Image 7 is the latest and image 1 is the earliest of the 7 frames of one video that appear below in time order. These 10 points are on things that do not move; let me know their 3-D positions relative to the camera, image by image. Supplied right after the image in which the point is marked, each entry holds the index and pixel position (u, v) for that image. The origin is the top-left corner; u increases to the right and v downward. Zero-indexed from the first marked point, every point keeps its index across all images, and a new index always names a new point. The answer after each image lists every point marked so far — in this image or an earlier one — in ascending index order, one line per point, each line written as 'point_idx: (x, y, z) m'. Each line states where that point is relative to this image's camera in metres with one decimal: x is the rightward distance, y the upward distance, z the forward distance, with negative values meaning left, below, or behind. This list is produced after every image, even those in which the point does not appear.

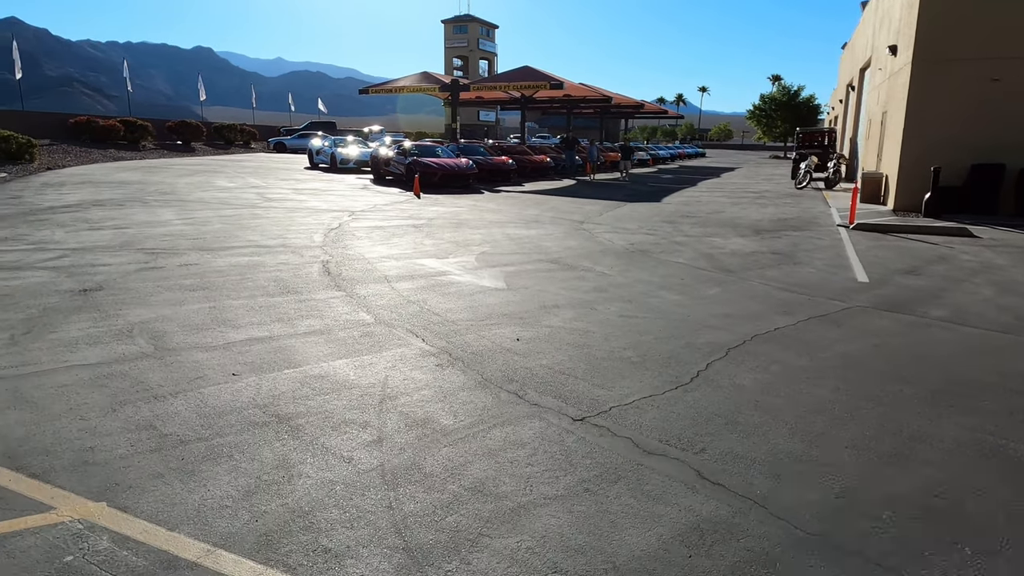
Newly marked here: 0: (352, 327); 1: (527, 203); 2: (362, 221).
0: (-1.4, -0.3, +5.7) m
1: (+0.4, +2.2, +17.3) m
2: (-2.9, +1.3, +12.8) m
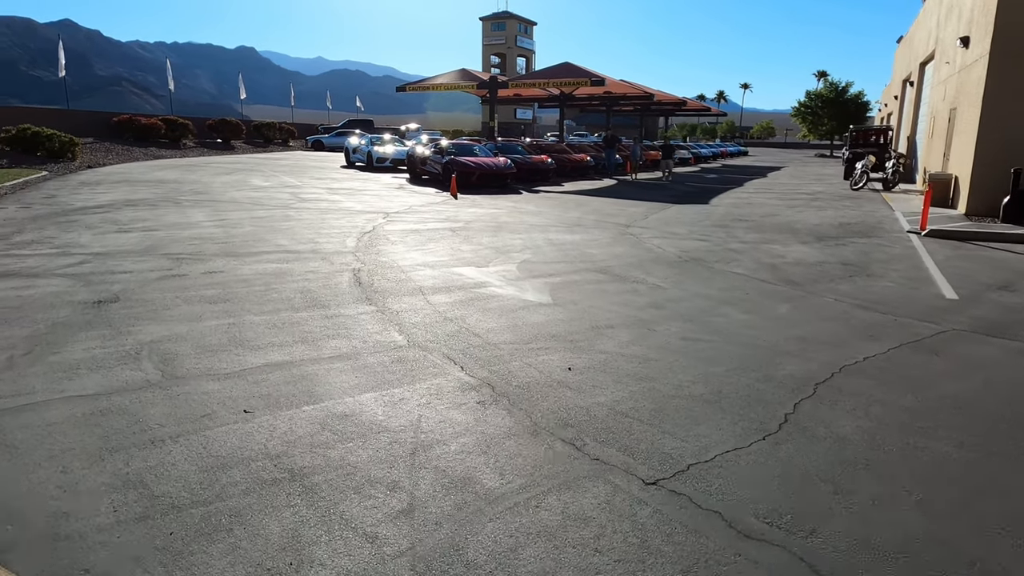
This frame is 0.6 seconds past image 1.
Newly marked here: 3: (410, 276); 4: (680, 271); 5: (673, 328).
0: (-1.0, -0.5, +5.1) m
1: (+1.4, +2.1, +16.6) m
2: (-2.1, +1.2, +12.2) m
3: (-1.2, +0.1, +7.8) m
4: (+2.3, +0.2, +8.9) m
5: (+1.5, -0.4, +6.0) m
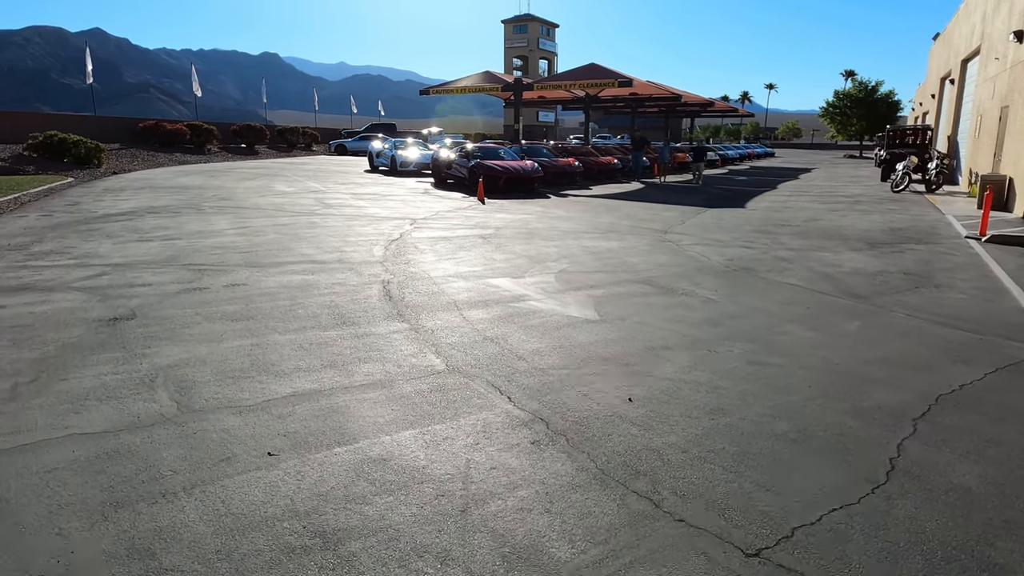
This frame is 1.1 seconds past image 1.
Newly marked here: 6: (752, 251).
0: (-0.6, -0.6, +4.6) m
1: (+2.1, +1.9, +16.0) m
2: (-1.6, +1.0, +11.8) m
3: (-0.8, 0.0, +7.3) m
4: (+2.7, +0.1, +8.3) m
5: (+1.9, -0.5, +5.5) m
6: (+3.8, +0.6, +10.5) m
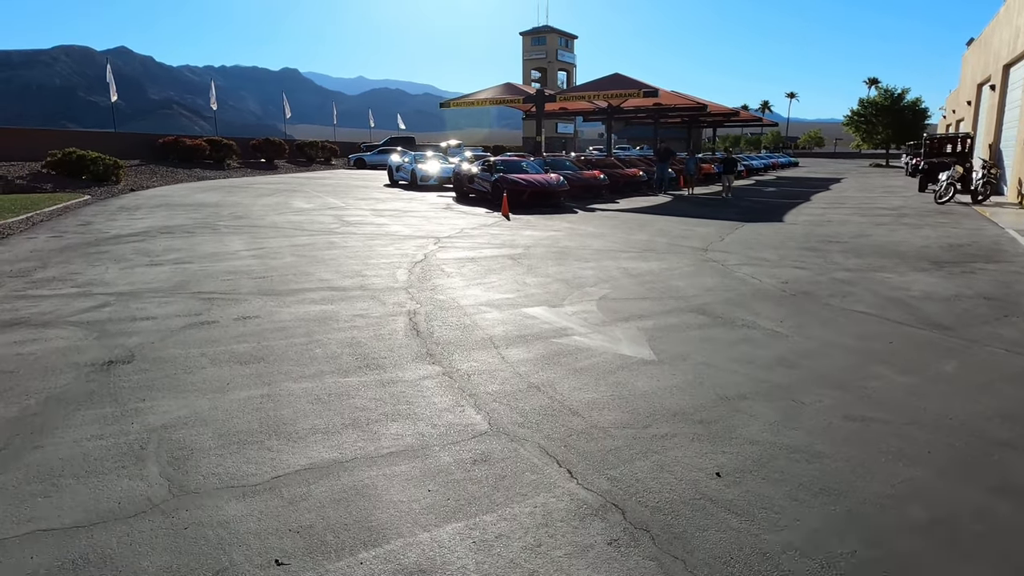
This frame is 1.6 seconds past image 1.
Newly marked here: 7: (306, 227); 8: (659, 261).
0: (-0.3, -0.9, +3.8) m
1: (+2.7, +1.4, +15.2) m
2: (-1.0, +0.6, +11.1) m
3: (-0.4, -0.3, +6.6) m
4: (+3.2, -0.2, +7.5) m
5: (+2.2, -0.8, +4.7) m
6: (+4.3, +0.2, +9.7) m
7: (-4.2, +1.3, +13.6) m
8: (+2.4, +0.4, +10.6) m
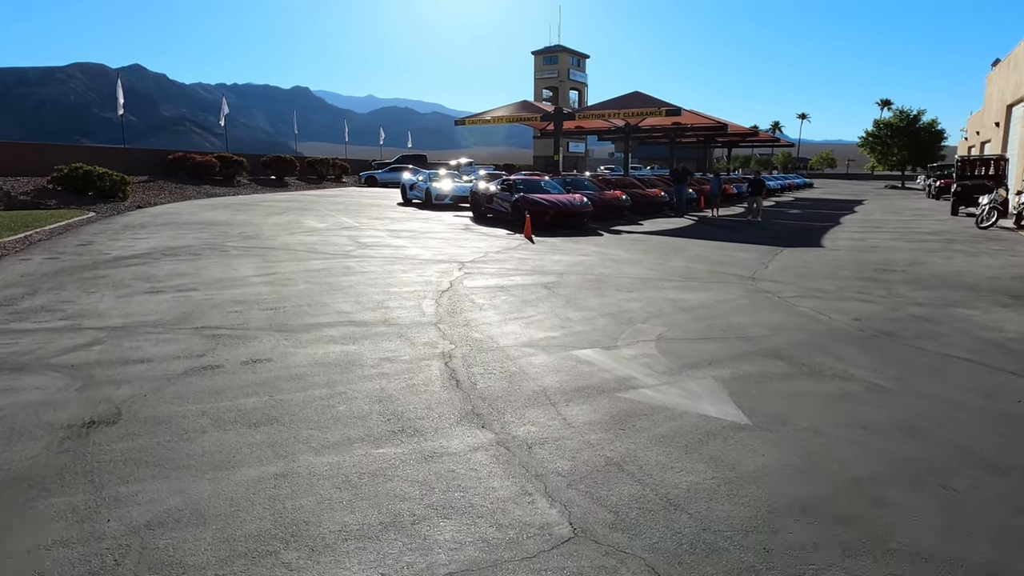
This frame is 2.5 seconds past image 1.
0: (+0.1, -1.2, +2.9) m
1: (+3.3, +0.8, +14.3) m
2: (-0.5, +0.2, +10.2) m
3: (+0.1, -0.7, +5.6) m
4: (+3.6, -0.6, +6.5) m
5: (+2.6, -1.1, +3.7) m
6: (+4.8, -0.2, +8.7) m
7: (-3.7, +0.8, +12.7) m
8: (+2.8, 0.0, +9.6) m
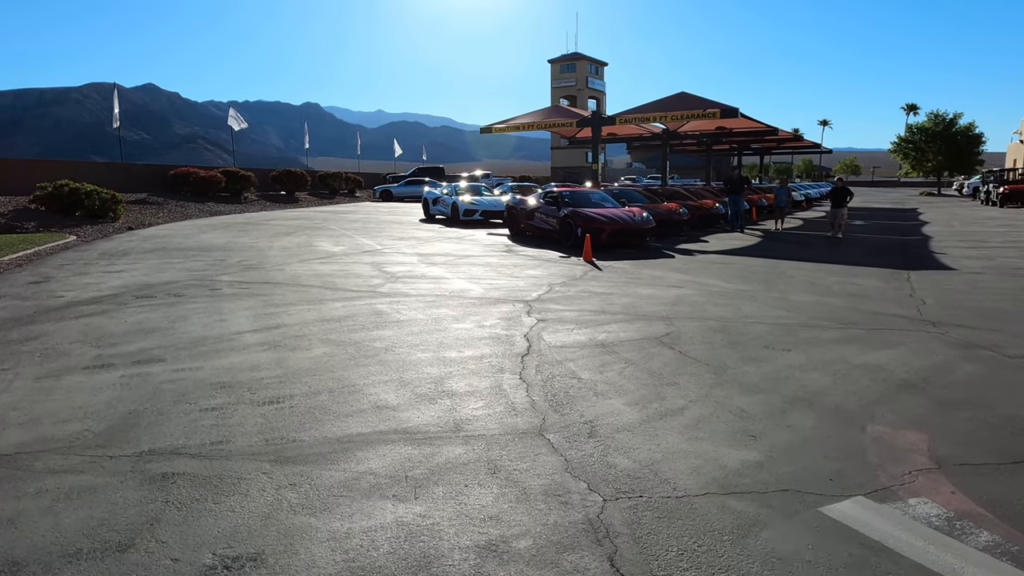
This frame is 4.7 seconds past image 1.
0: (+1.1, -1.6, 0.0) m
1: (+4.4, +0.2, +11.4) m
2: (+0.5, -0.4, +7.3) m
3: (+1.1, -1.2, +2.8) m
4: (+4.6, -1.1, +3.6) m
5: (+3.6, -1.6, +0.7) m
6: (+5.8, -0.8, +5.8) m
7: (-2.6, +0.1, +9.9) m
8: (+3.9, -0.6, +6.7) m
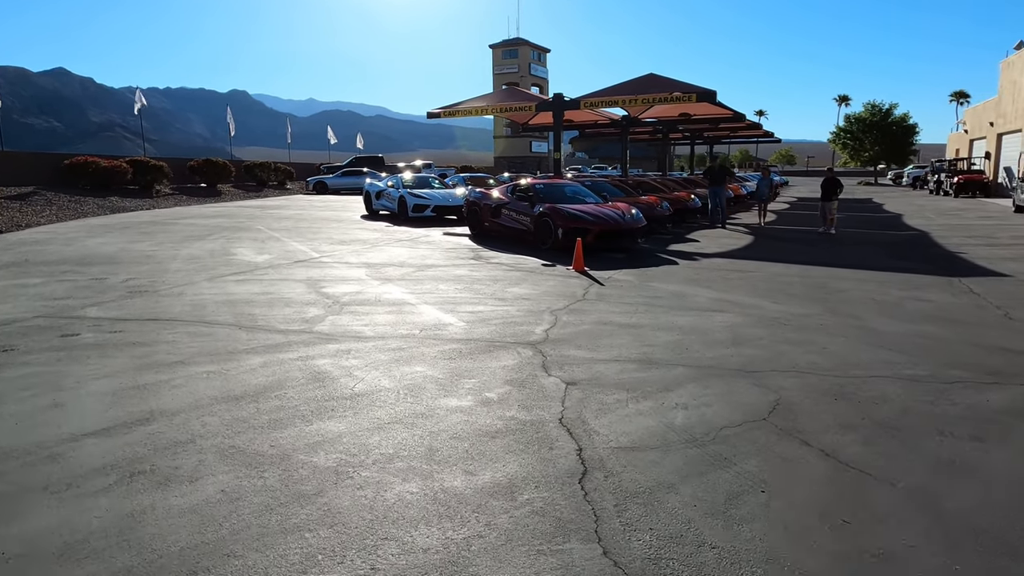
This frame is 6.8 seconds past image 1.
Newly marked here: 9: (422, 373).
0: (+1.9, -2.1, -2.5) m
1: (+4.2, -0.1, +9.1) m
2: (+0.7, -0.8, +4.7) m
3: (+1.7, -1.6, +0.2) m
4: (+5.1, -1.5, +1.3) m
5: (+4.4, -2.0, -1.5) m
6: (+6.1, -1.1, +3.7) m
7: (-2.7, -0.3, +7.0) m
8: (+4.1, -0.9, +4.4) m
9: (-0.7, -0.7, +5.3) m
